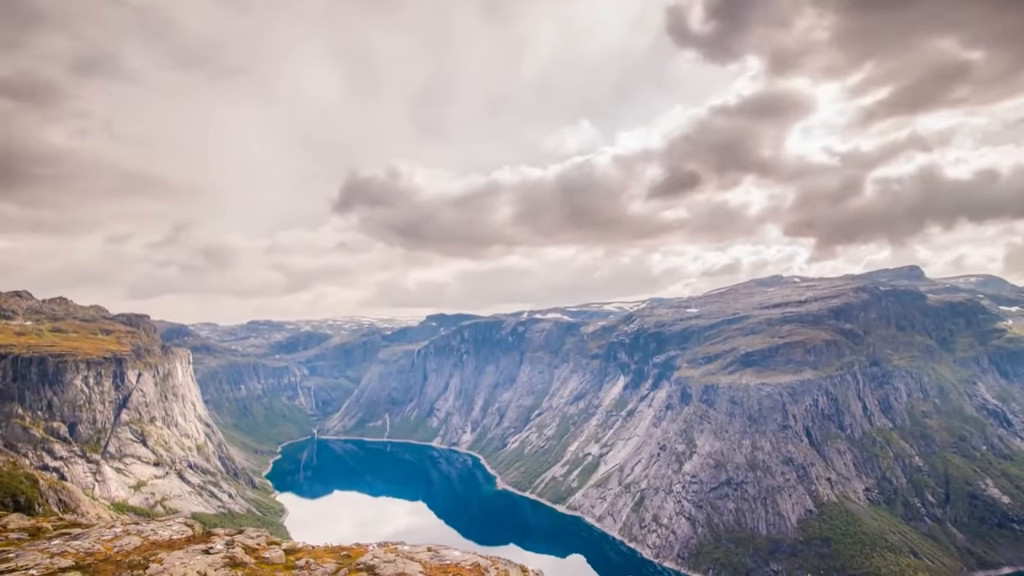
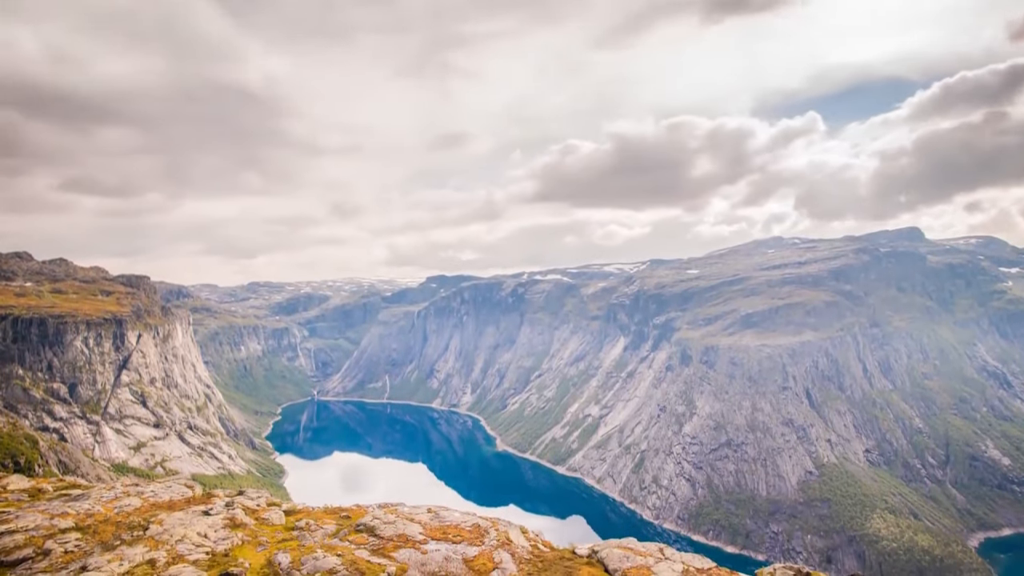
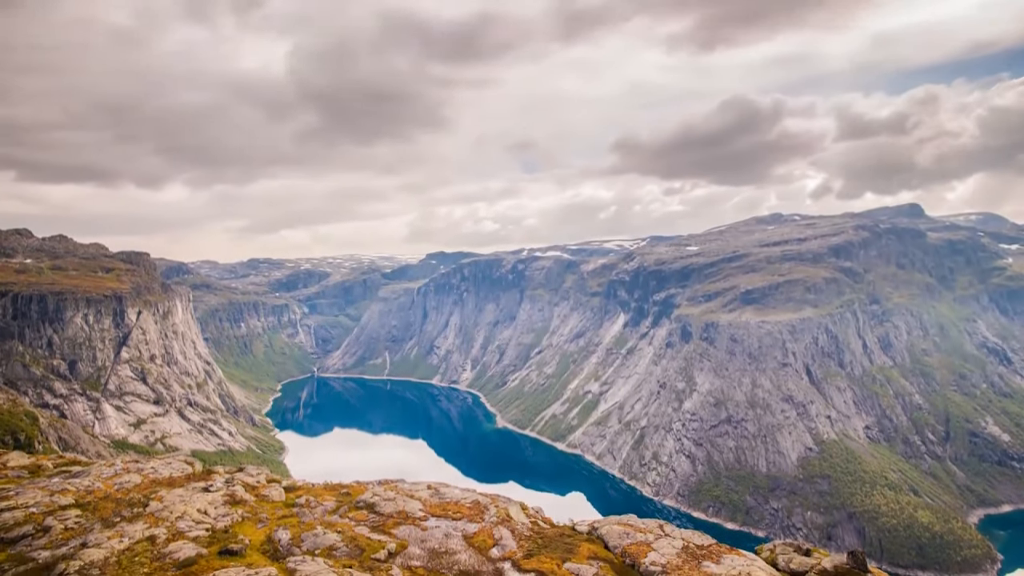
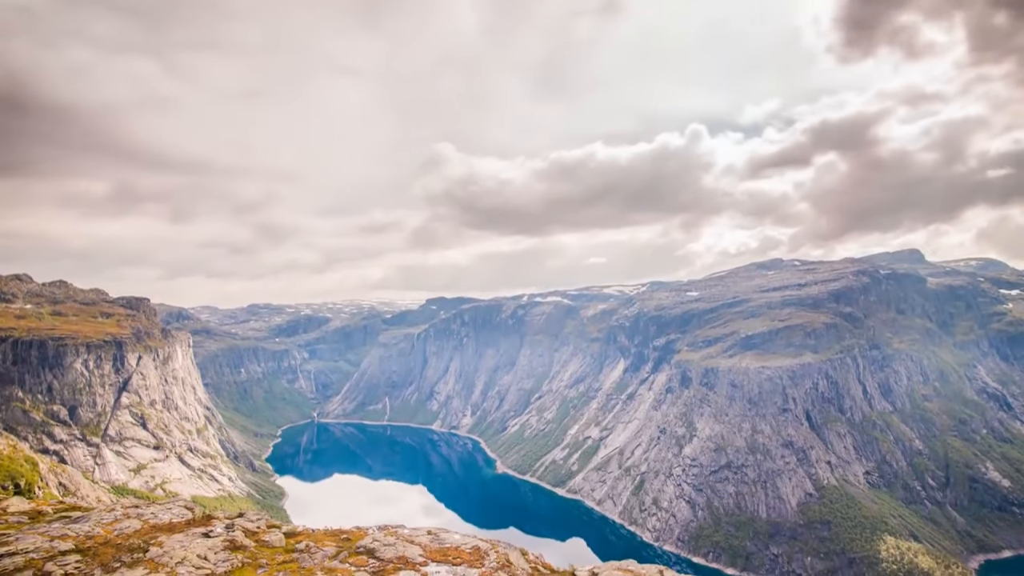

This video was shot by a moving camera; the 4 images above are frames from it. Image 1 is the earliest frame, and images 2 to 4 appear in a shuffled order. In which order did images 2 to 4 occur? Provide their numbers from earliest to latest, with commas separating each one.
4, 2, 3
